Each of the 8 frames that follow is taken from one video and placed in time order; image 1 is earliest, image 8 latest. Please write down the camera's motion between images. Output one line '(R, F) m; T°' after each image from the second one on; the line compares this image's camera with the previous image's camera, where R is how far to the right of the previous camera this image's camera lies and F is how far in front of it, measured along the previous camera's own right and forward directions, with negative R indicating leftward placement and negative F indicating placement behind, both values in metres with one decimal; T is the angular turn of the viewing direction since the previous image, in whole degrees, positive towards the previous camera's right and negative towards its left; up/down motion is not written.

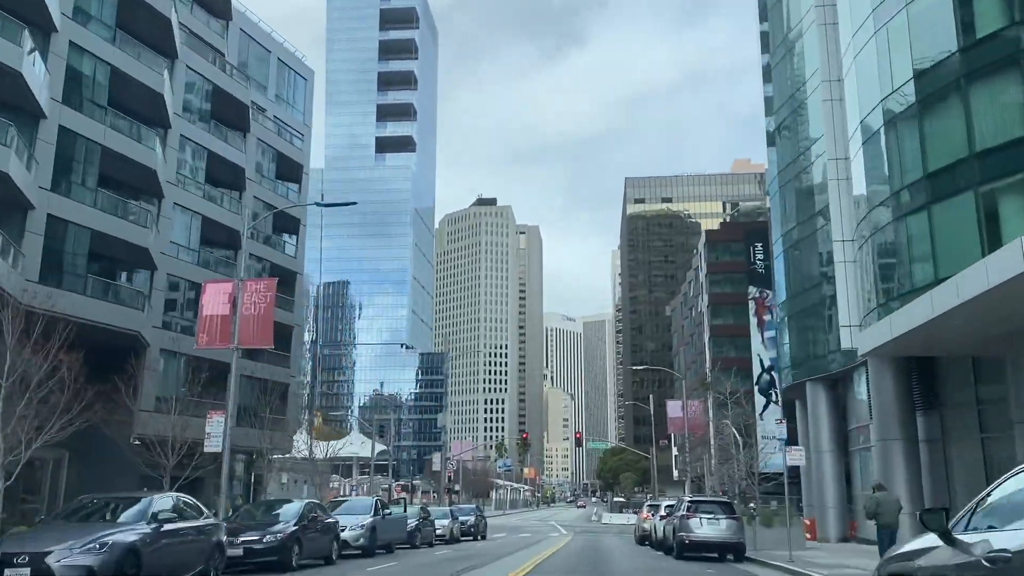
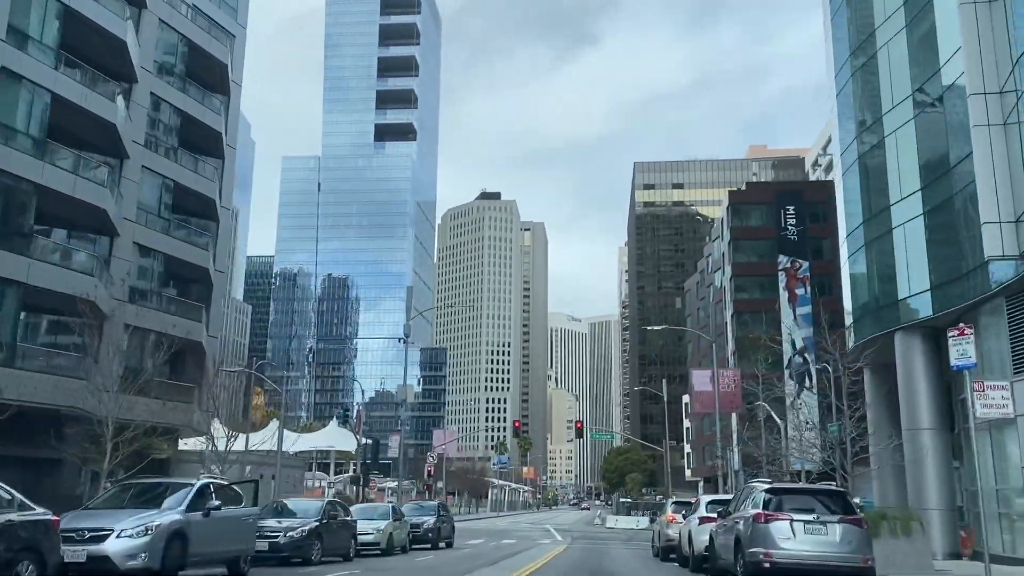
(+0.9, +8.5) m; 0°
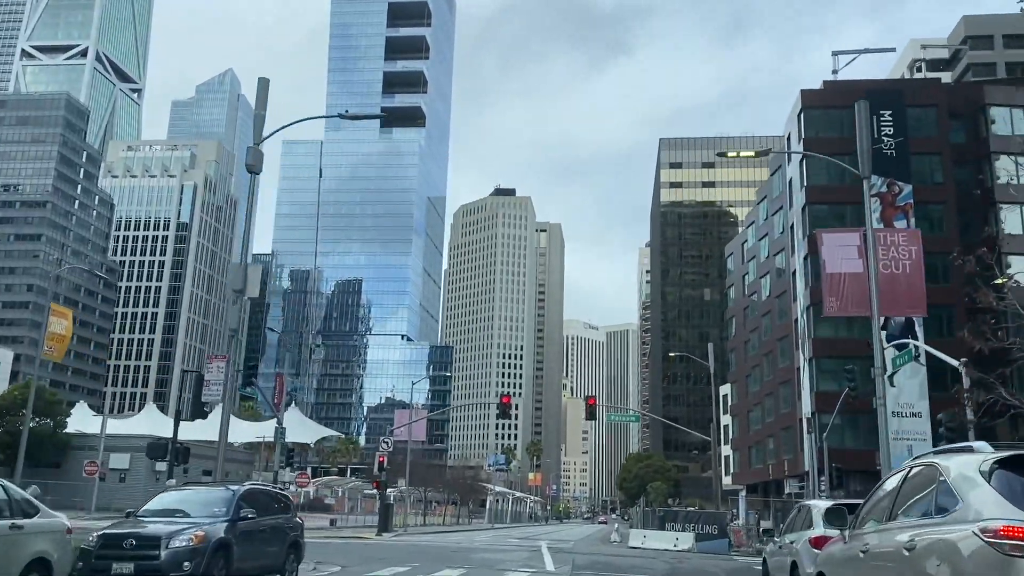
(+1.3, +14.7) m; -1°
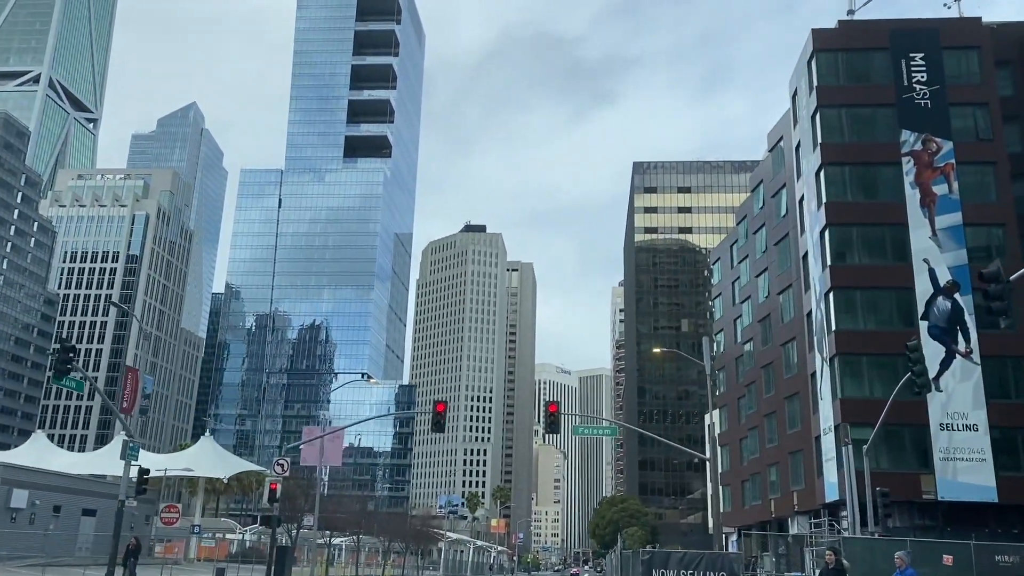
(+1.2, +8.7) m; +2°
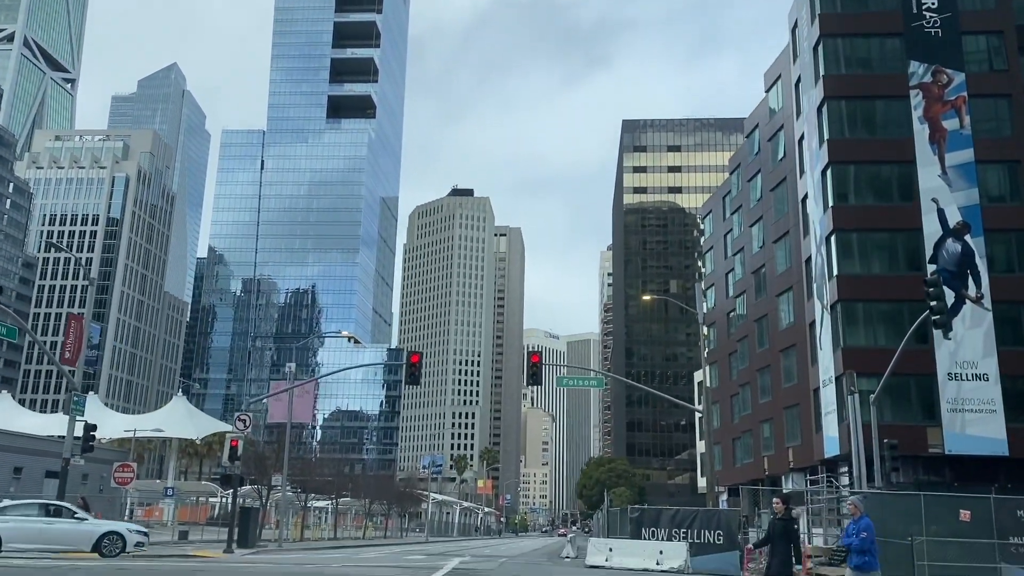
(+0.3, +2.1) m; +1°
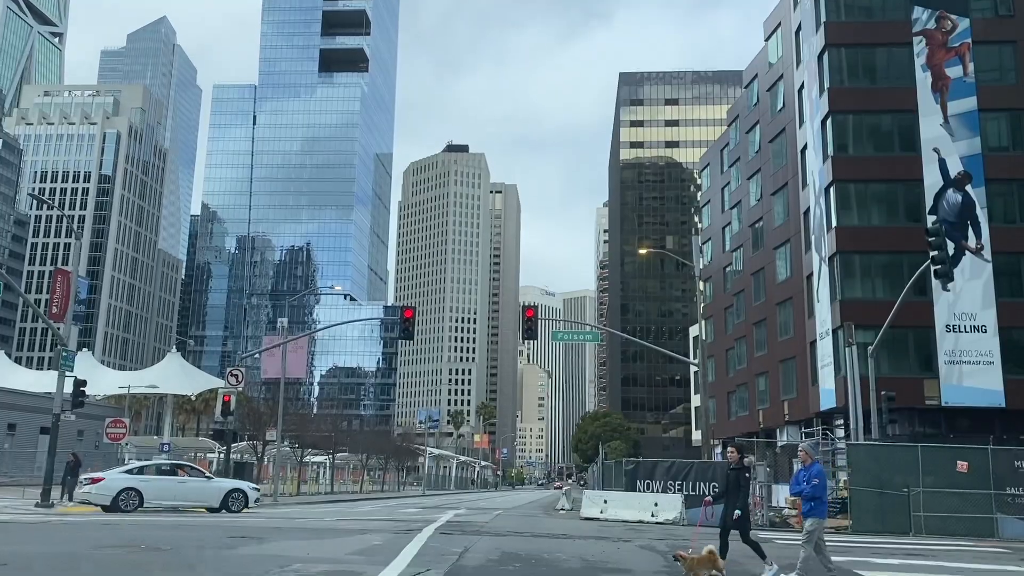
(+0.1, +0.4) m; 0°
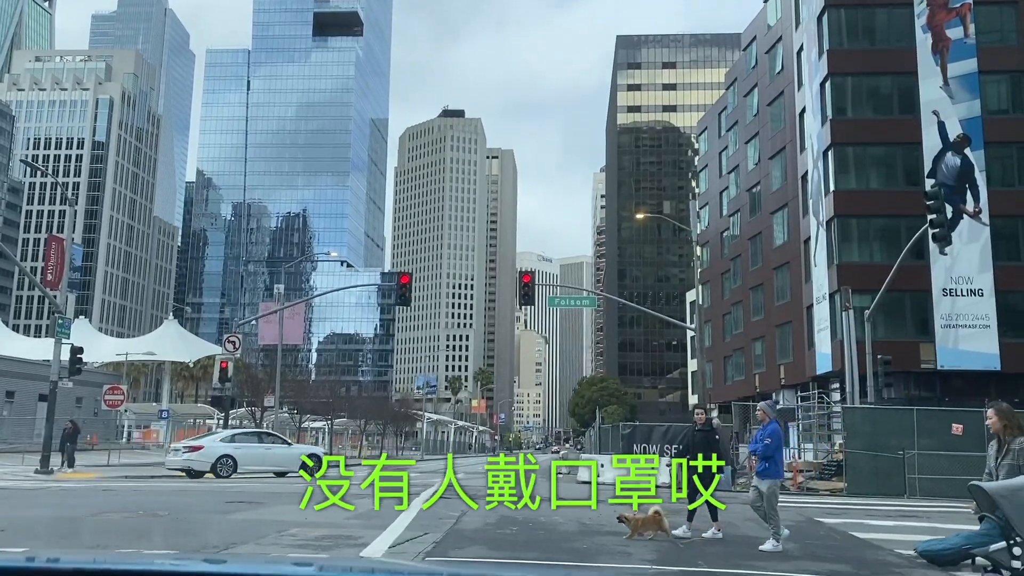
(0.0, +0.1) m; 0°
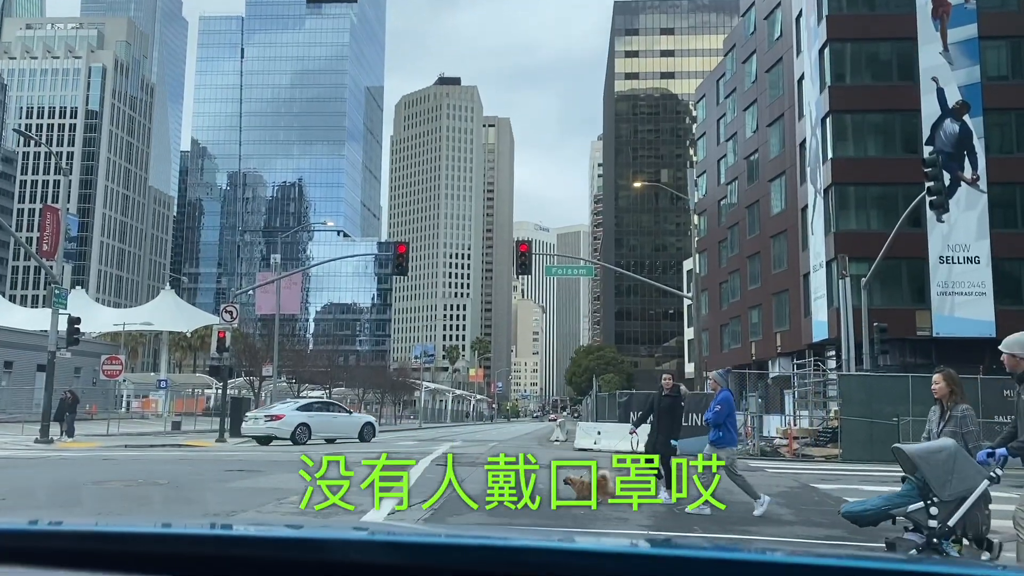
(0.0, 0.0) m; 0°
